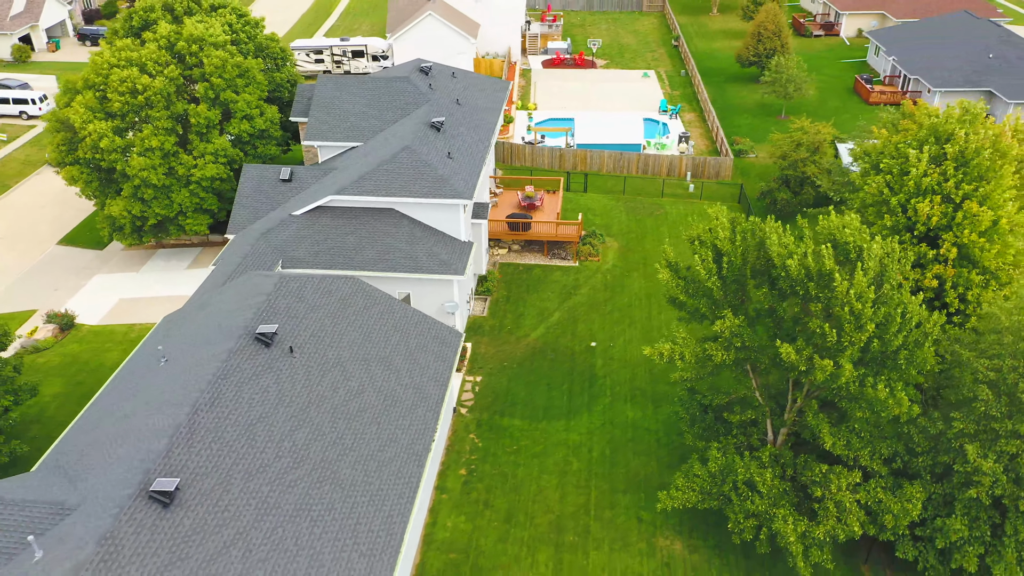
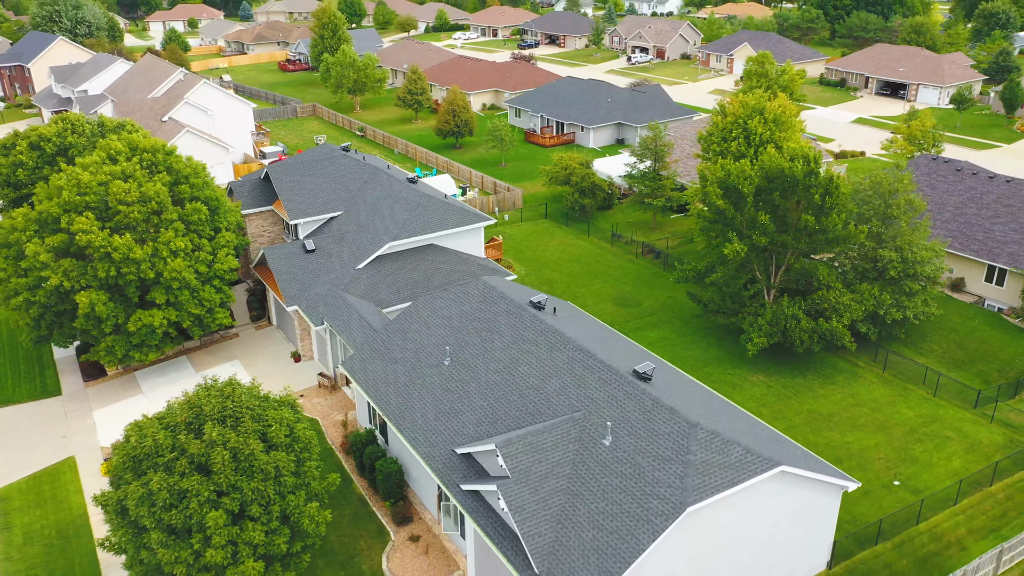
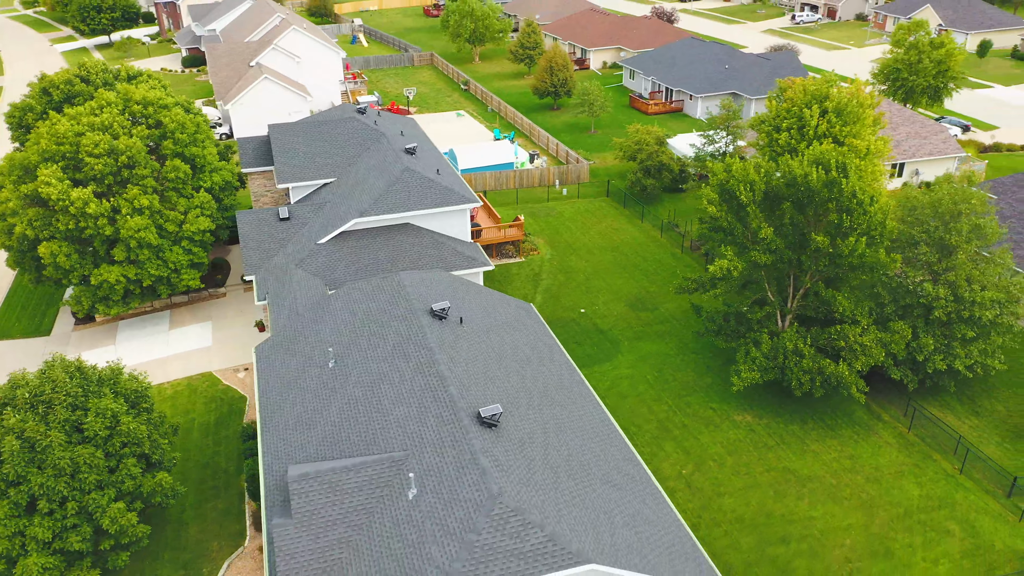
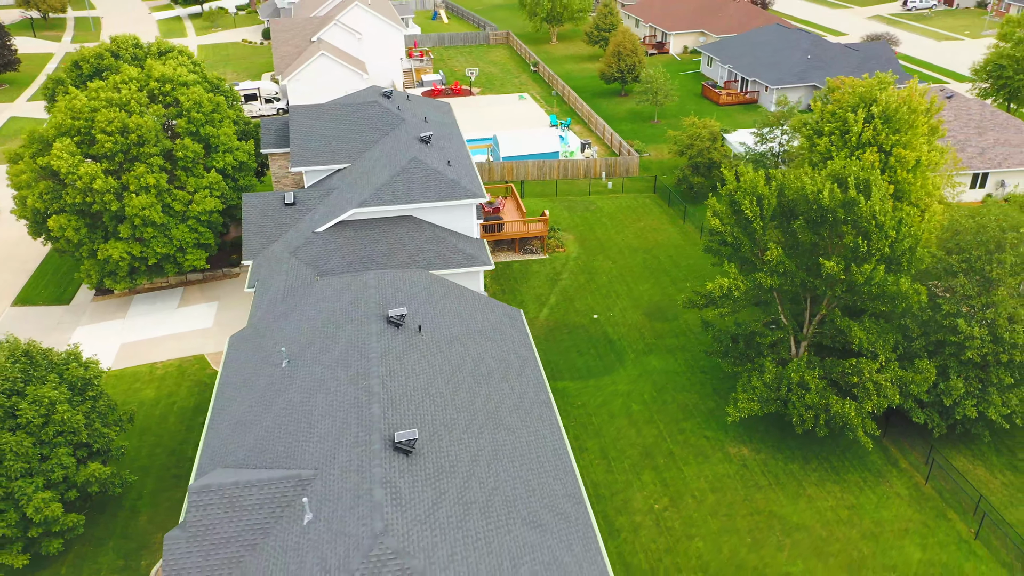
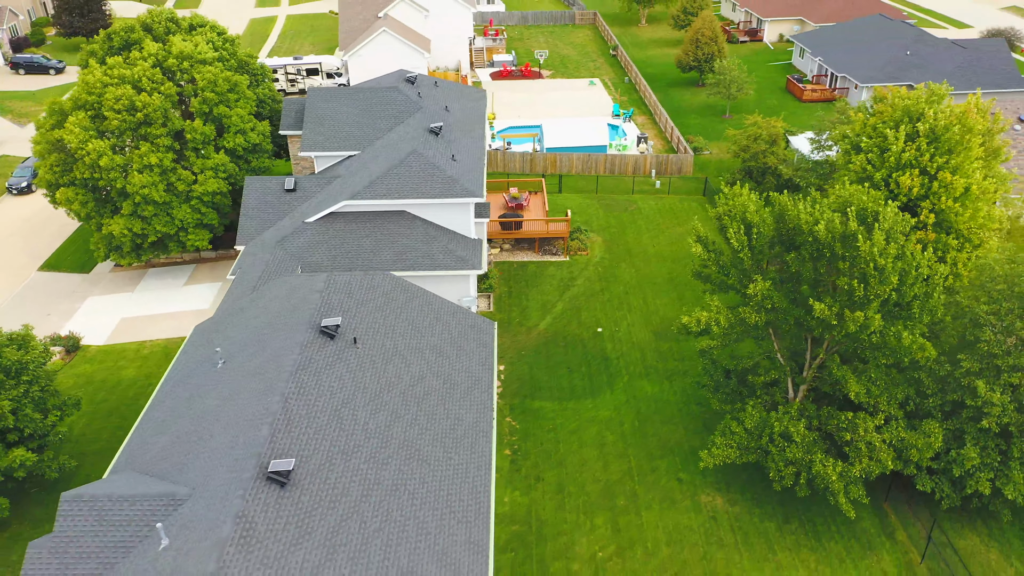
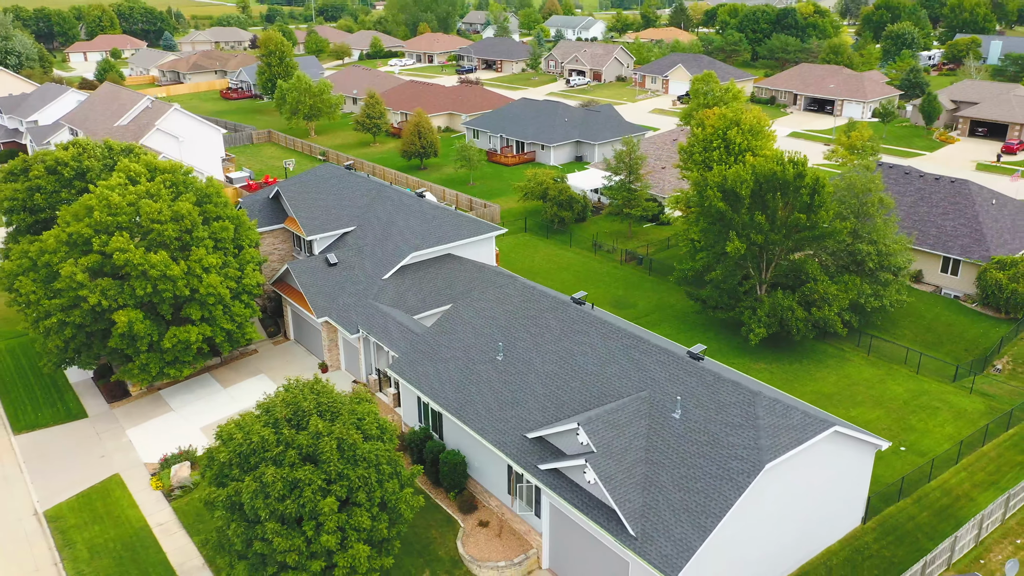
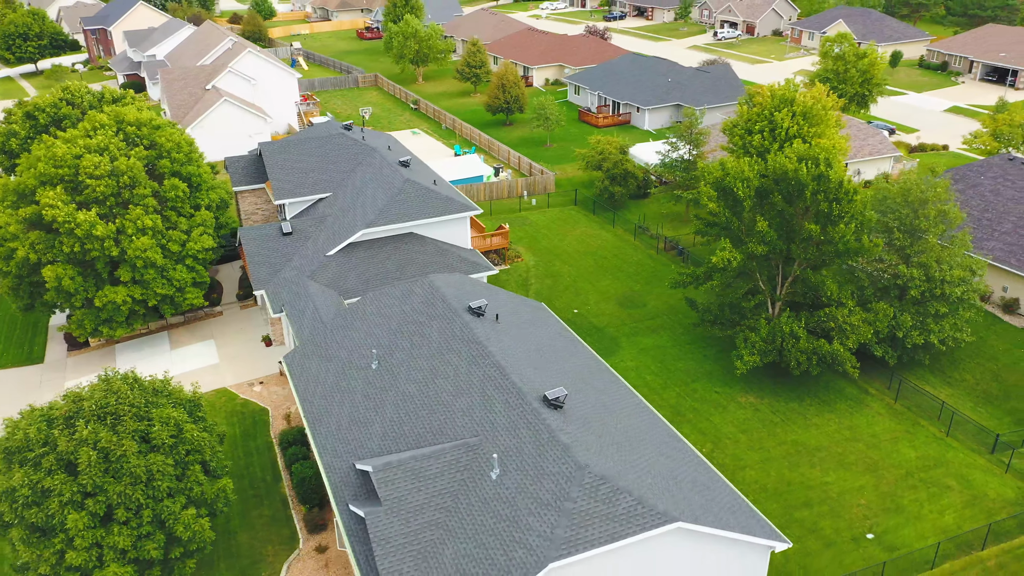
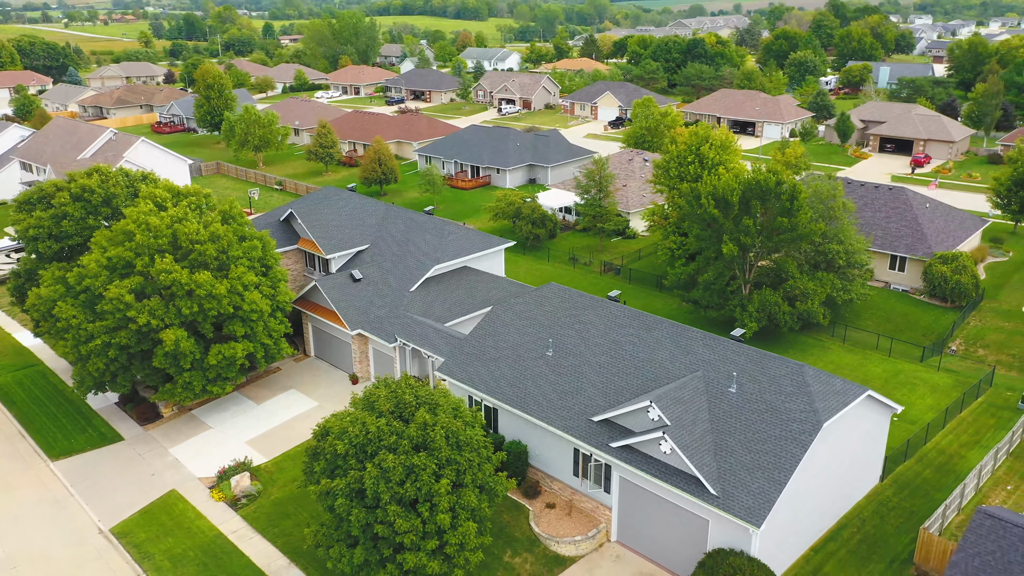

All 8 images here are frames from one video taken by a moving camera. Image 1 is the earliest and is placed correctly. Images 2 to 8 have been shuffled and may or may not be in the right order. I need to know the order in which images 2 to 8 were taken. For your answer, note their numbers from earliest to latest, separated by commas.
5, 4, 3, 7, 2, 6, 8
